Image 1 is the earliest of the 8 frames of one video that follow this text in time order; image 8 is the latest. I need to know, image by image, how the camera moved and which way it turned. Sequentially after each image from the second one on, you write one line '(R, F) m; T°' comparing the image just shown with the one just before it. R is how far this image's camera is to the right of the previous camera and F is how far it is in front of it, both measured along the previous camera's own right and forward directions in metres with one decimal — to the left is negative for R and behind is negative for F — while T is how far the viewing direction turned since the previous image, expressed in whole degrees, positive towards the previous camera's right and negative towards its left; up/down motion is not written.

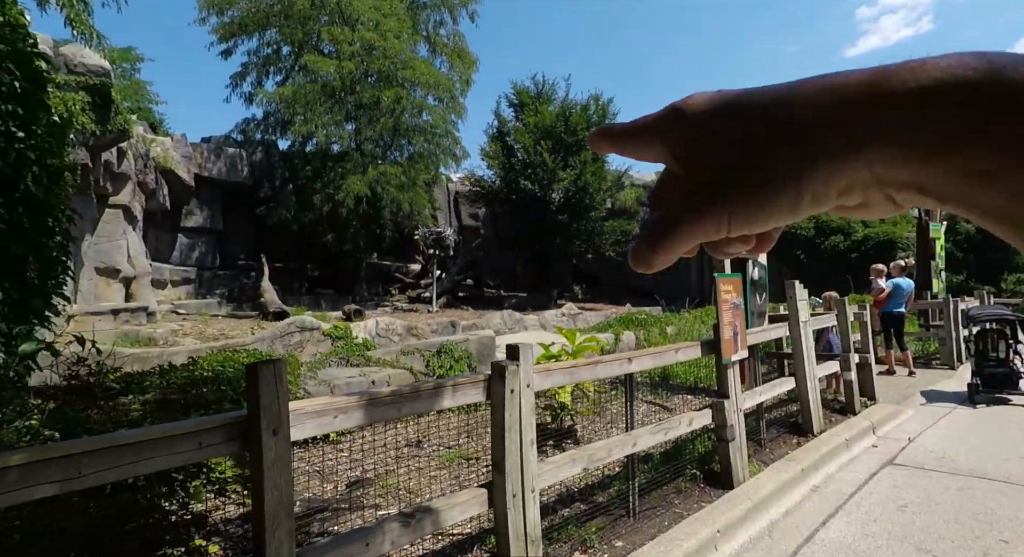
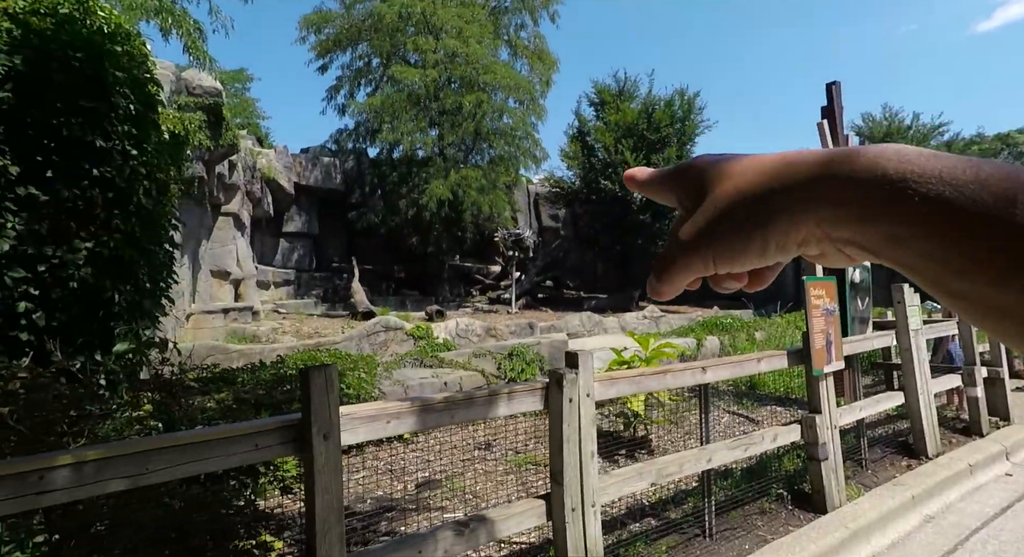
(+0.1, +0.1) m; -8°
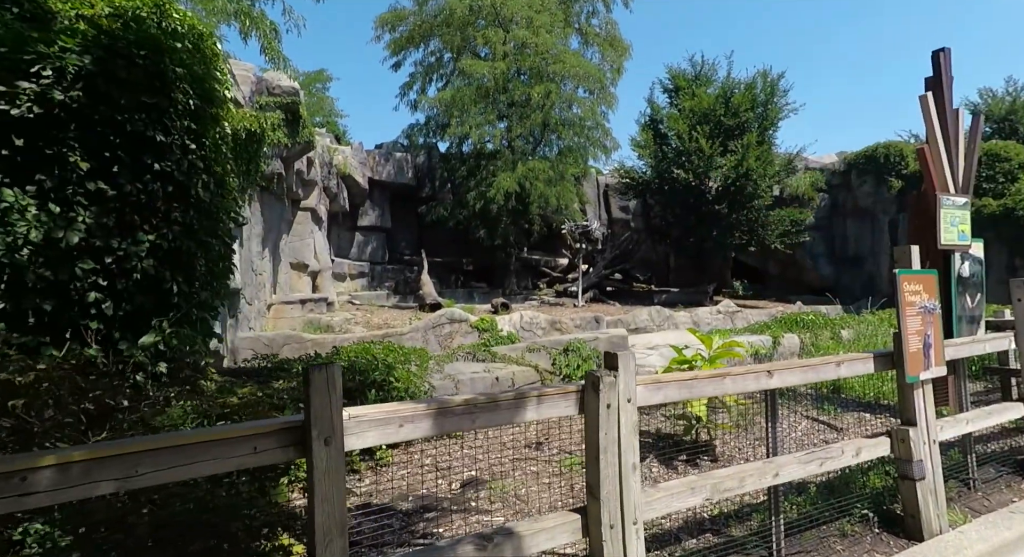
(+0.1, +0.2) m; -7°
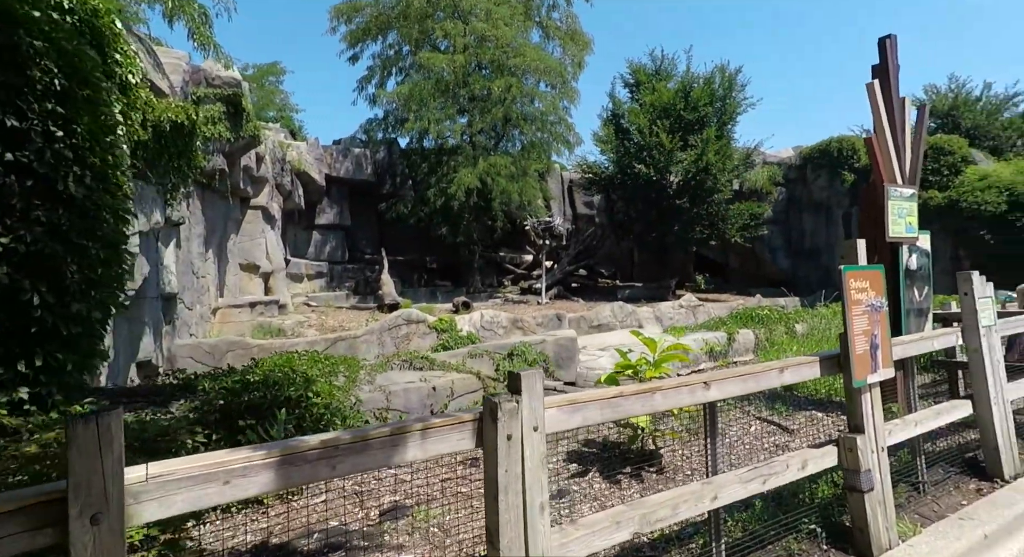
(+0.3, +0.3) m; +3°
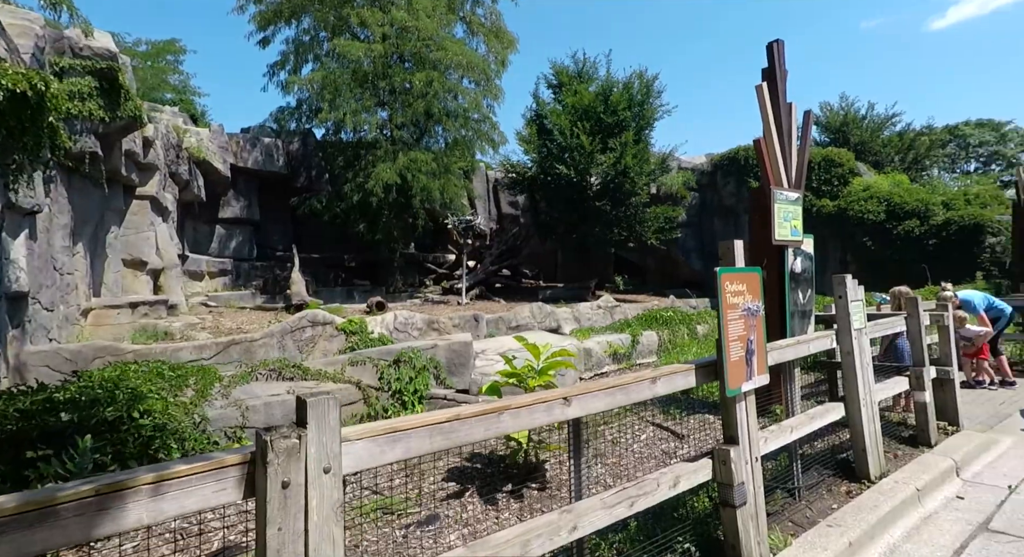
(+0.4, +0.3) m; +7°
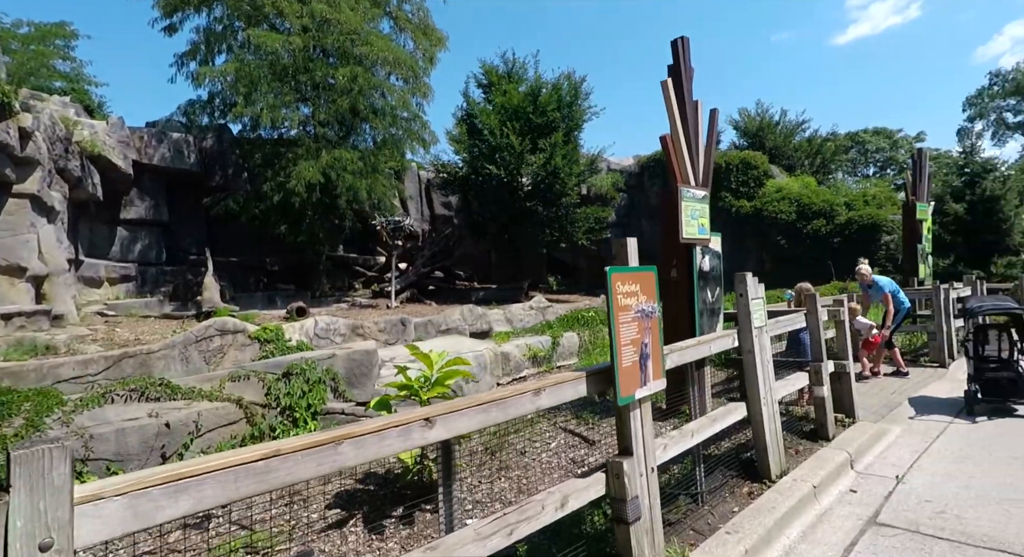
(+0.3, +0.3) m; +6°
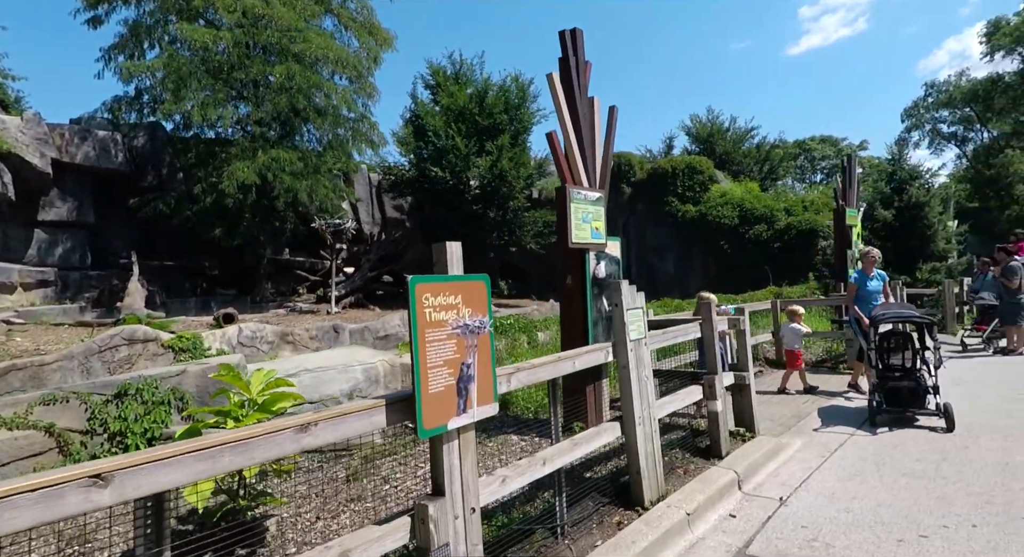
(+0.7, +0.4) m; +3°
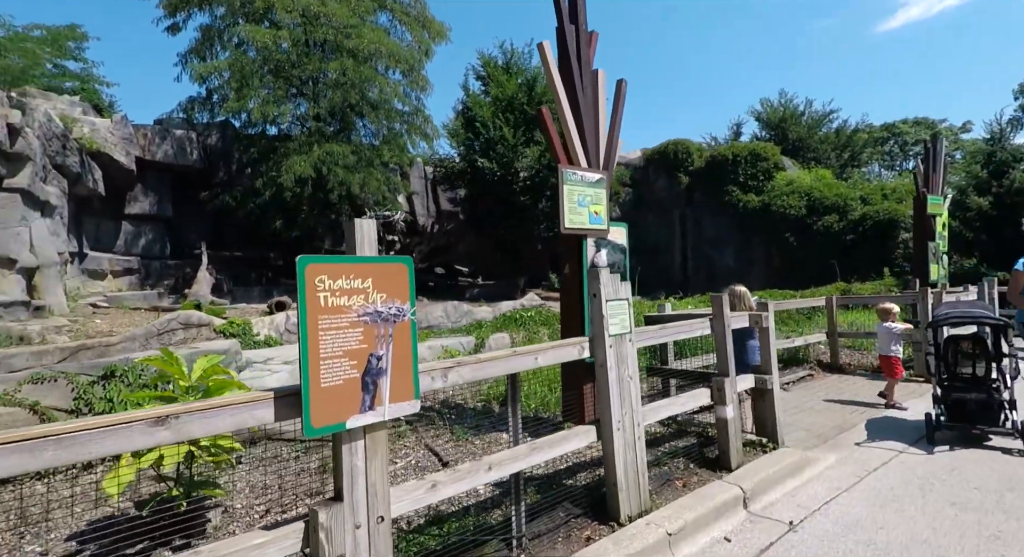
(+0.6, +0.4) m; -7°
